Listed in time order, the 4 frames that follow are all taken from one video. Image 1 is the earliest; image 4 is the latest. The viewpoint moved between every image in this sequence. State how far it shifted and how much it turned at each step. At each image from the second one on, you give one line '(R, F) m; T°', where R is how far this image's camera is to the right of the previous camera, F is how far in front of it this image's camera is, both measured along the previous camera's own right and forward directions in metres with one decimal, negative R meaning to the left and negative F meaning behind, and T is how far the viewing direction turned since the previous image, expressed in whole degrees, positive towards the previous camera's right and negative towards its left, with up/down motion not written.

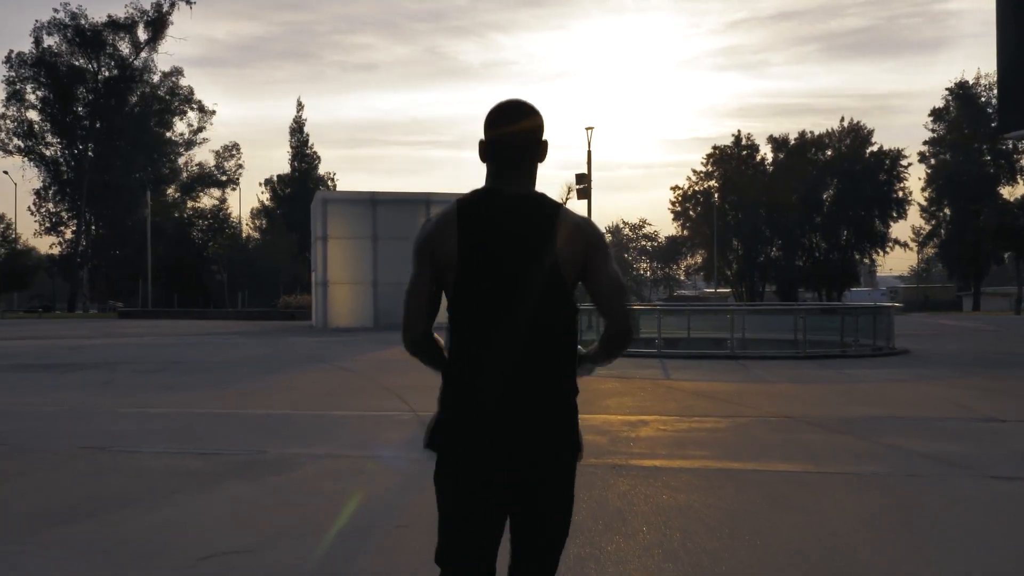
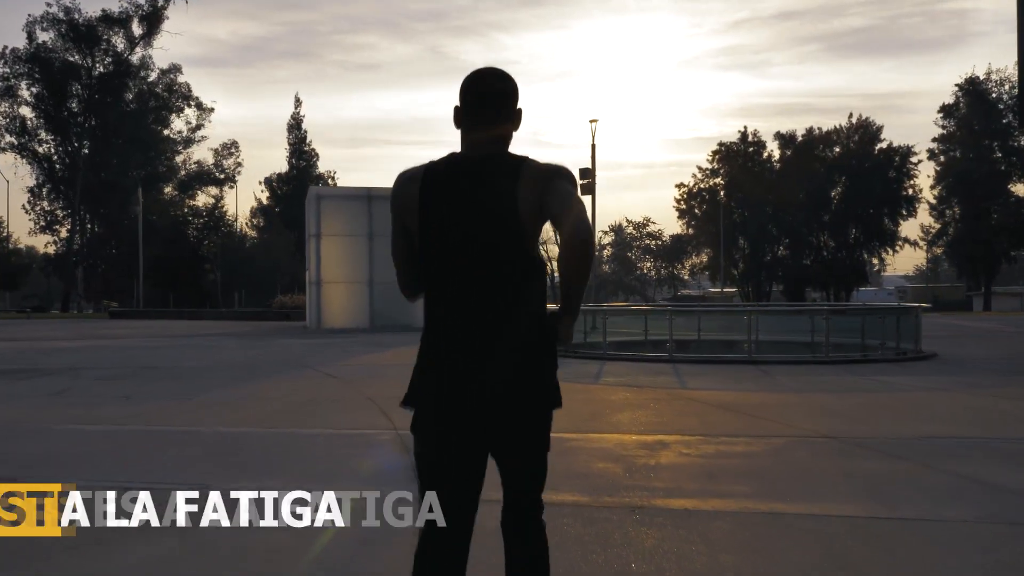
(0.0, +1.2) m; 0°
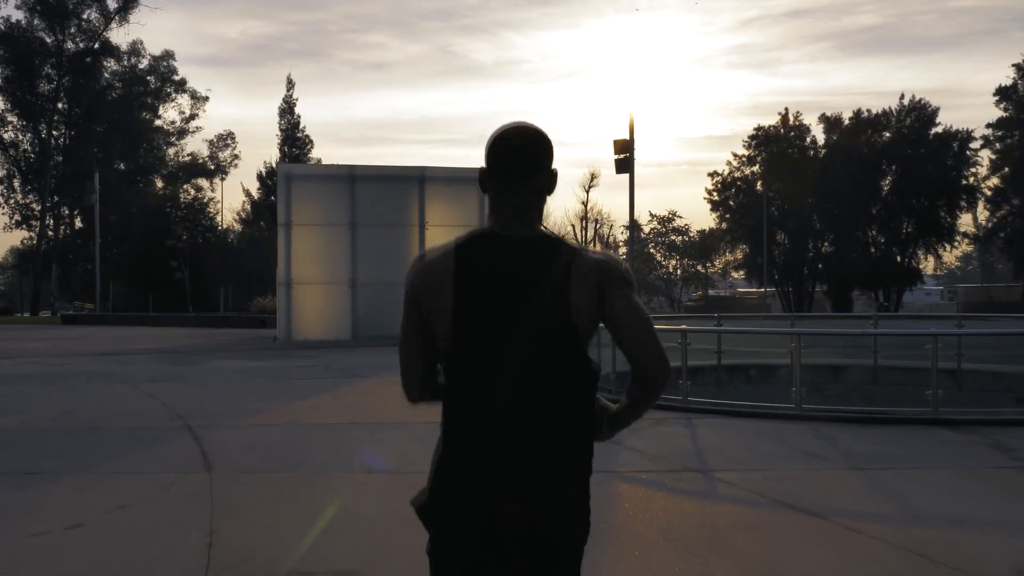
(-0.2, +5.9) m; -1°
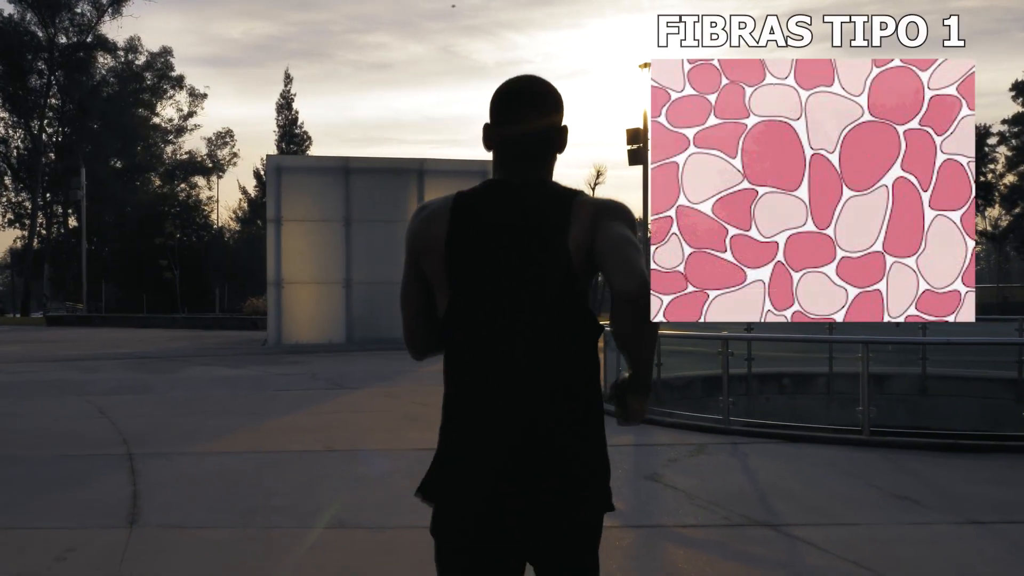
(-0.1, +1.5) m; 0°
